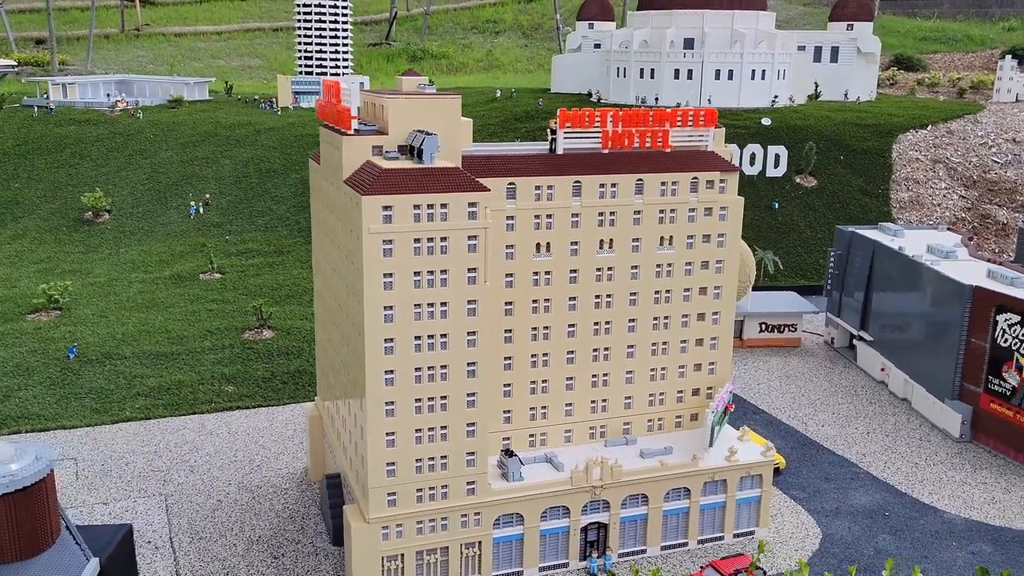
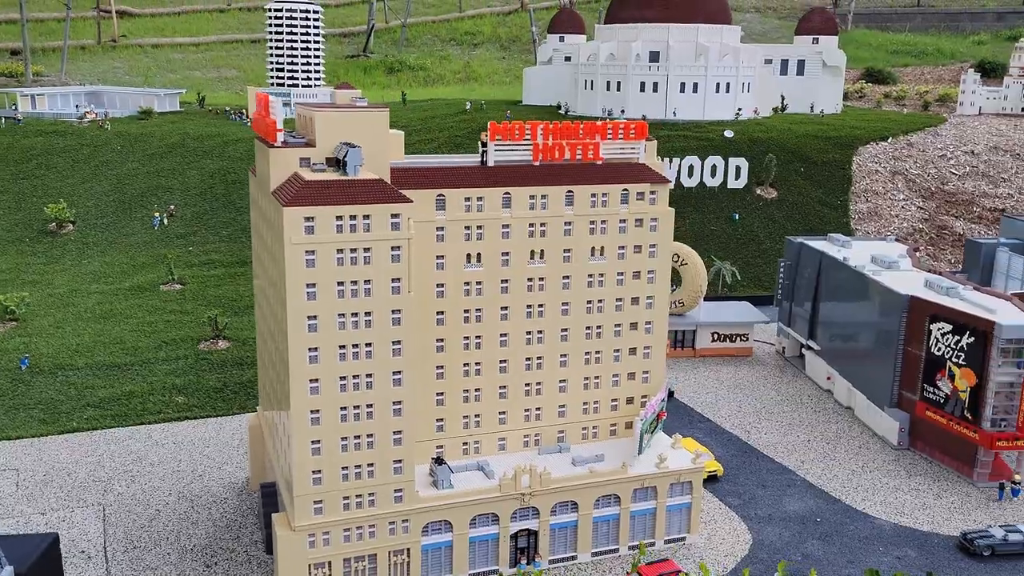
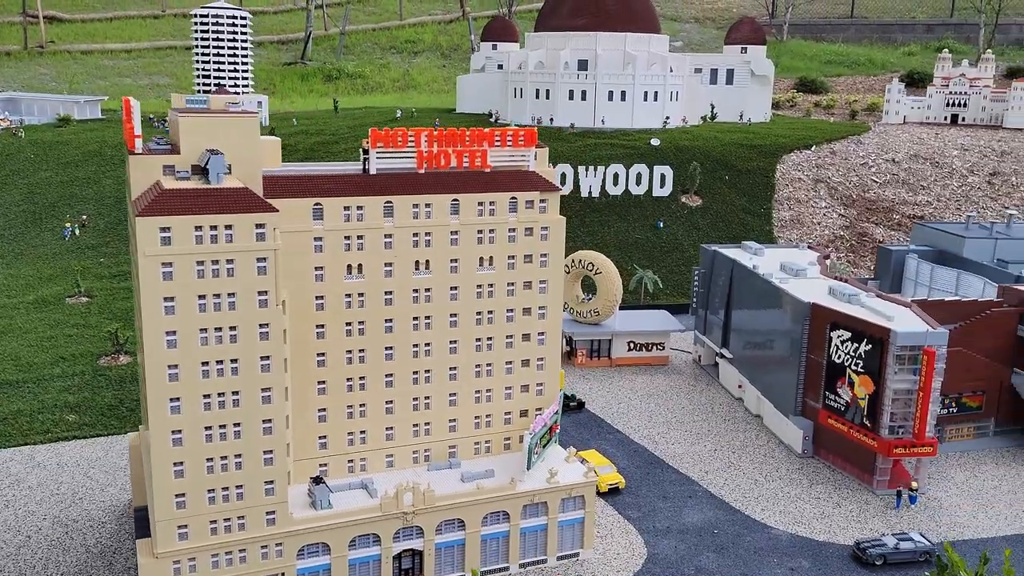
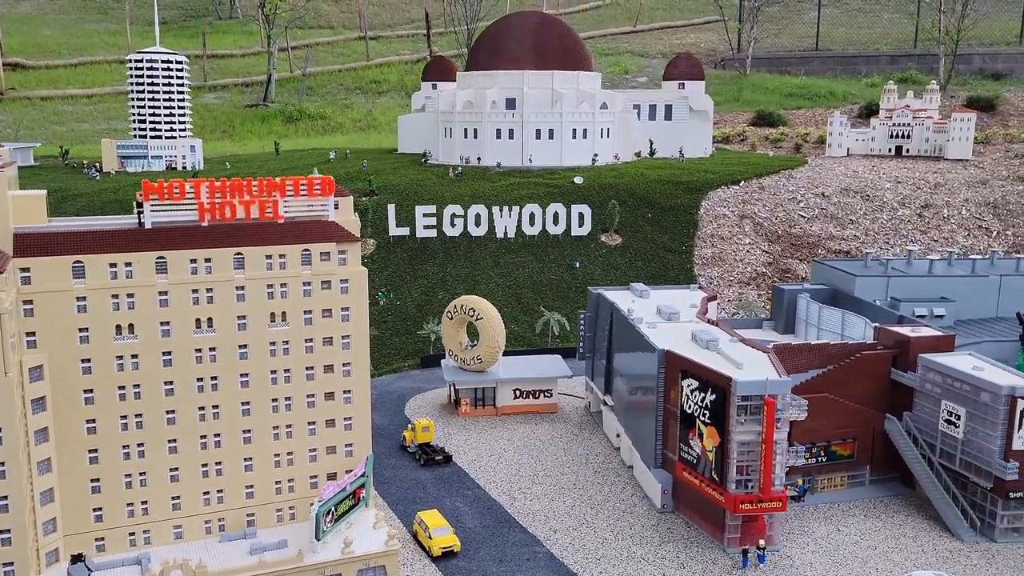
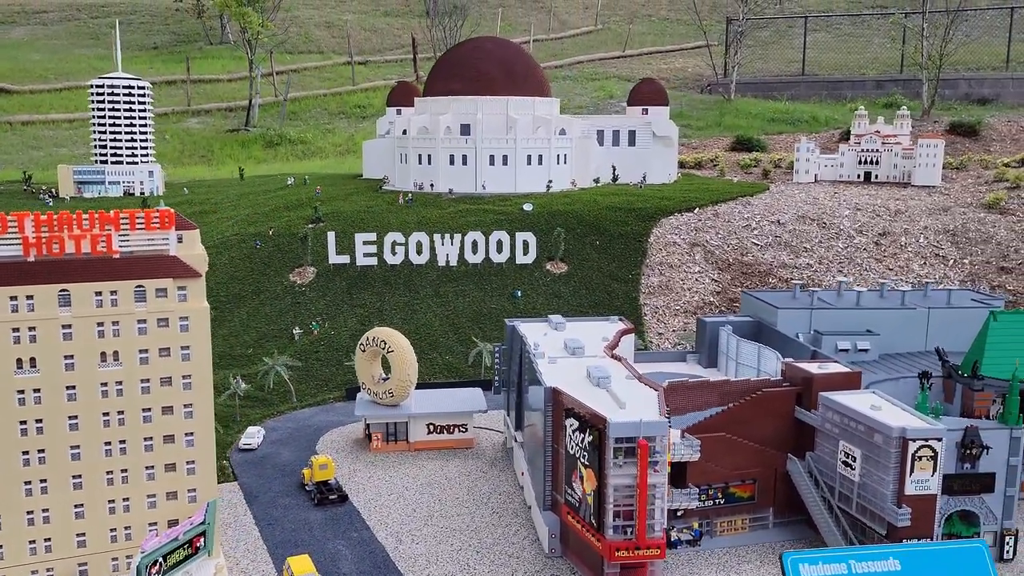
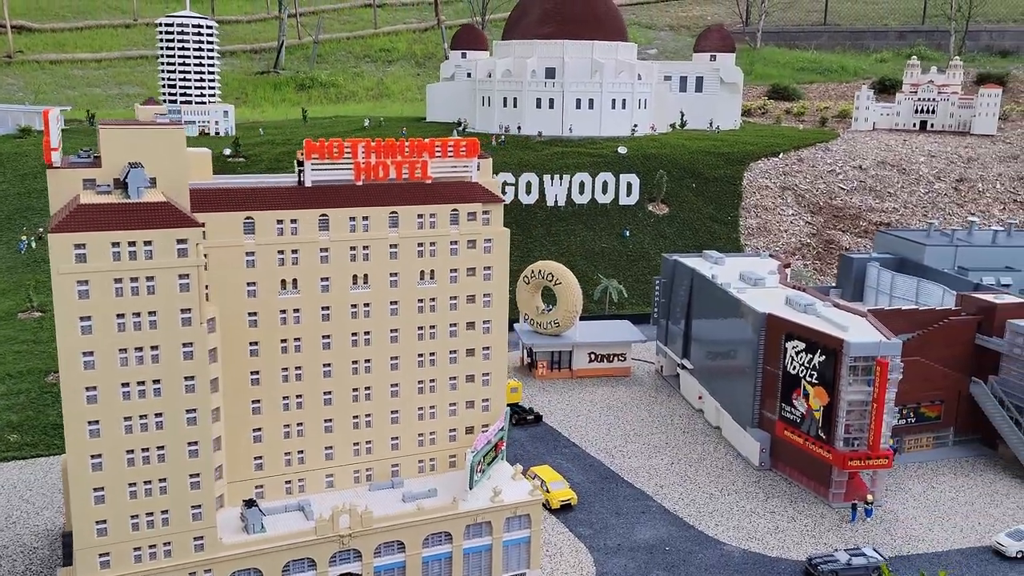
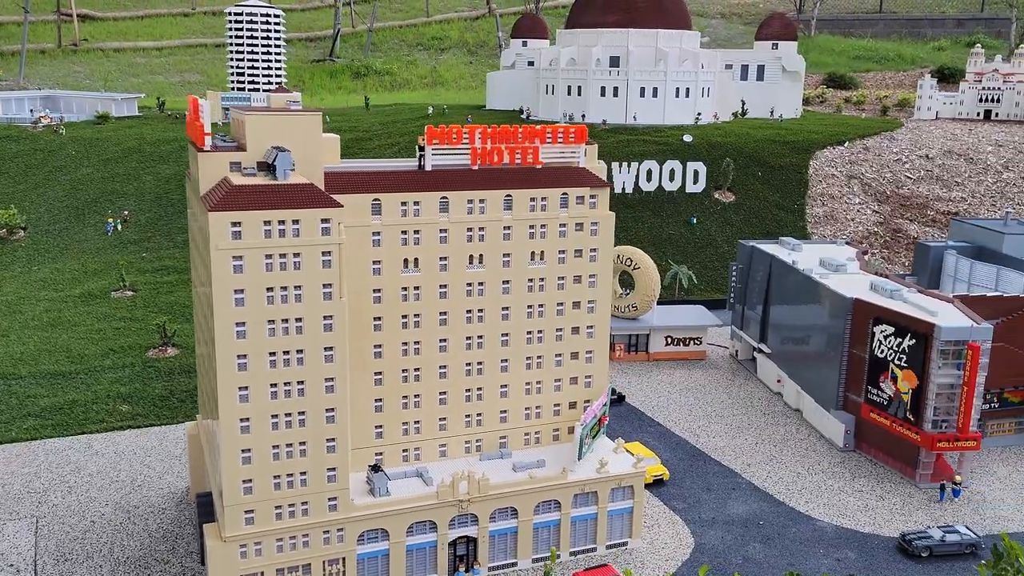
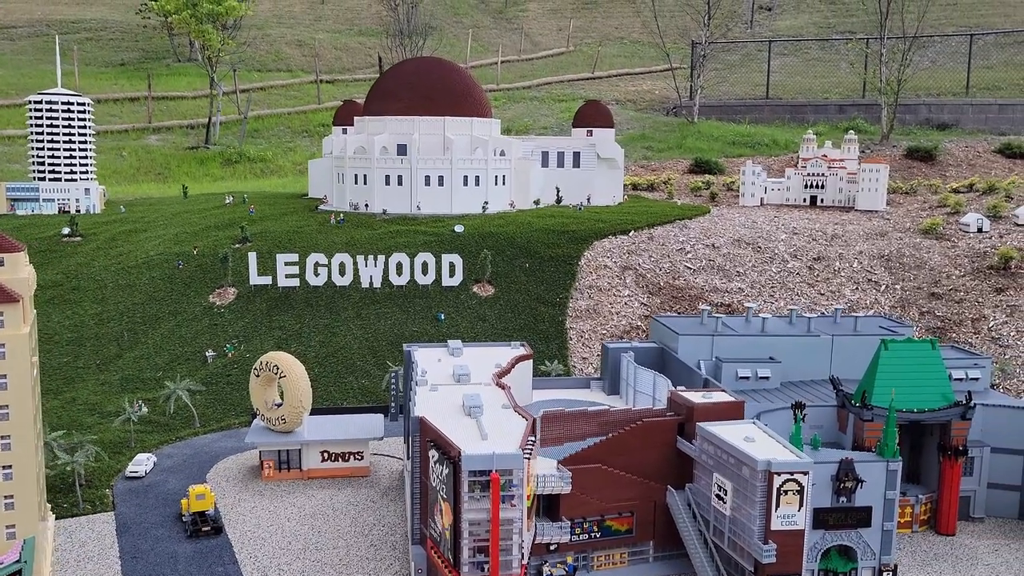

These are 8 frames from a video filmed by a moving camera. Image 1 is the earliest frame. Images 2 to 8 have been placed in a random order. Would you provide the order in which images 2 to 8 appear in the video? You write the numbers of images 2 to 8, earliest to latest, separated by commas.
2, 7, 3, 6, 4, 5, 8
